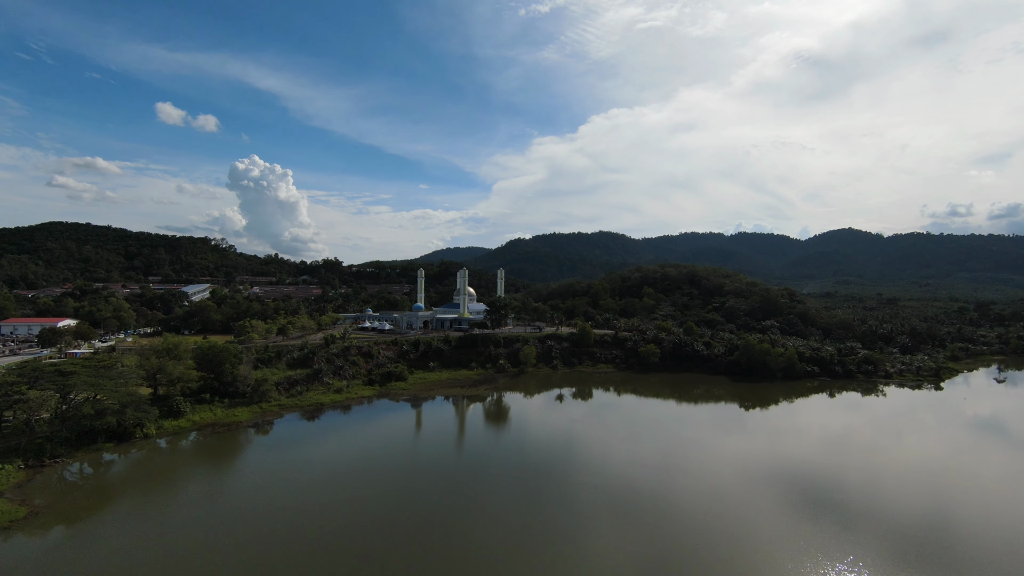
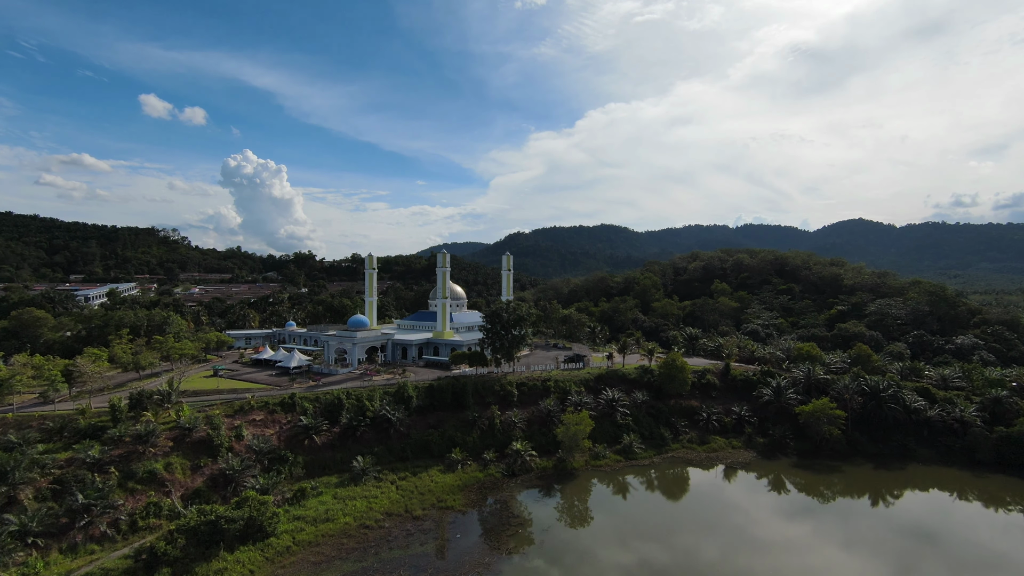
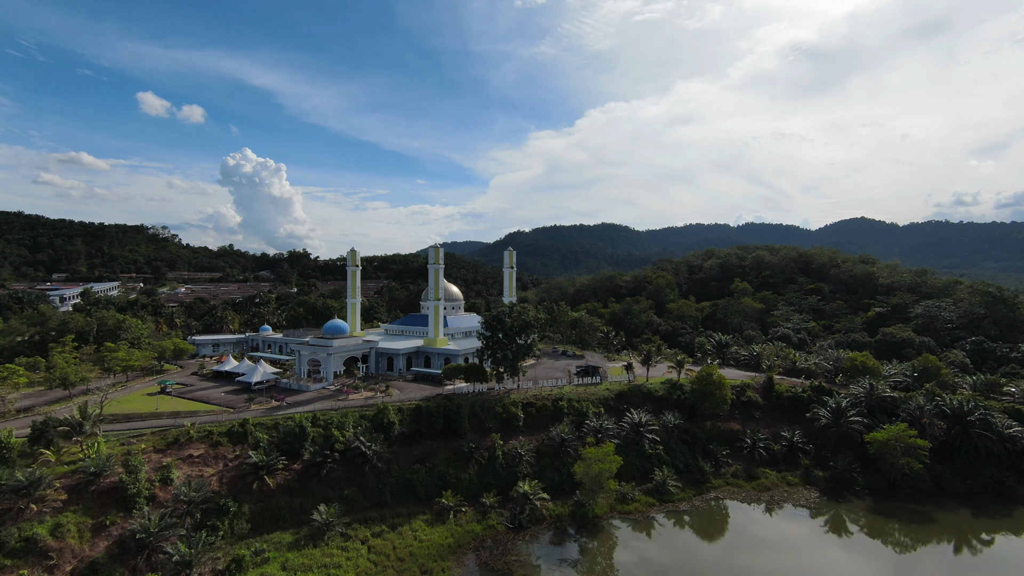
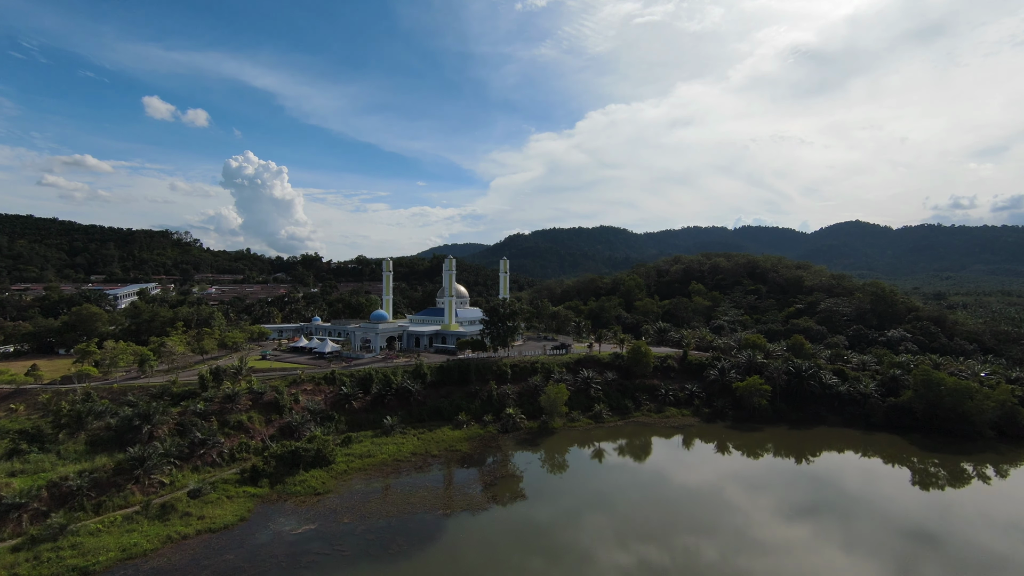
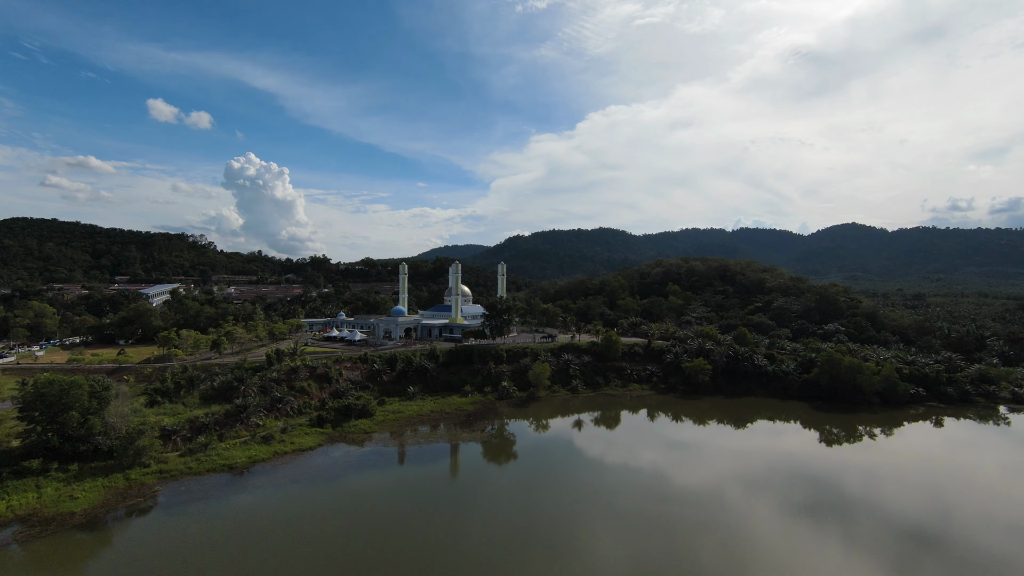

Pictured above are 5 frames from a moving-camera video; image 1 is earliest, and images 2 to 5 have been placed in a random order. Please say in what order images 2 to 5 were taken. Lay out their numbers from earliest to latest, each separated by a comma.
5, 4, 2, 3
